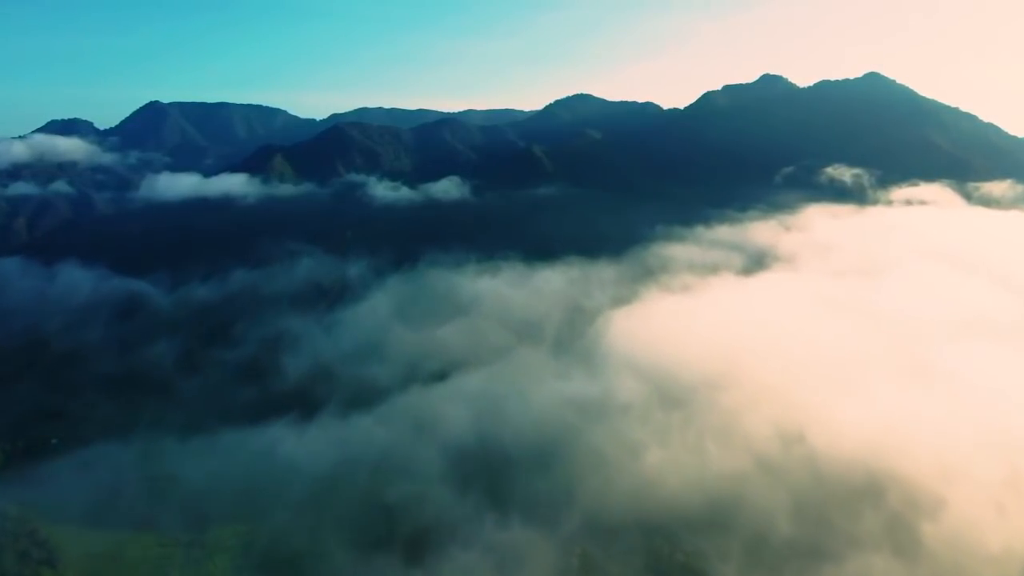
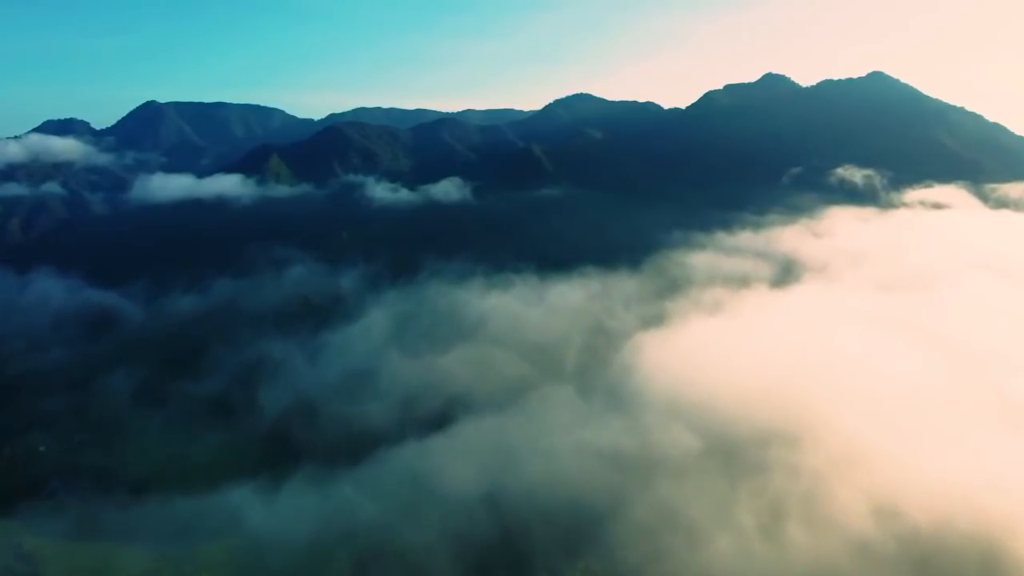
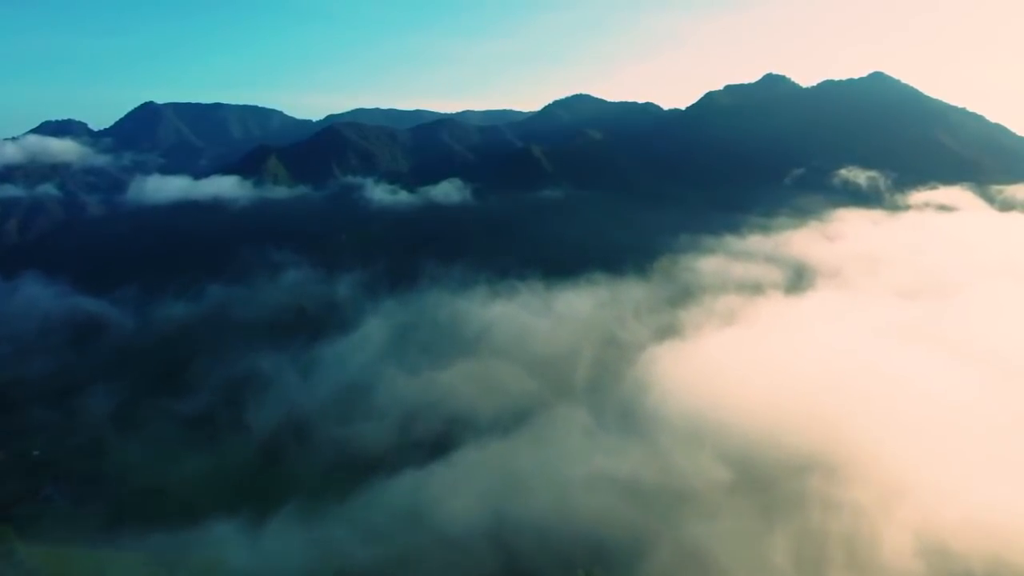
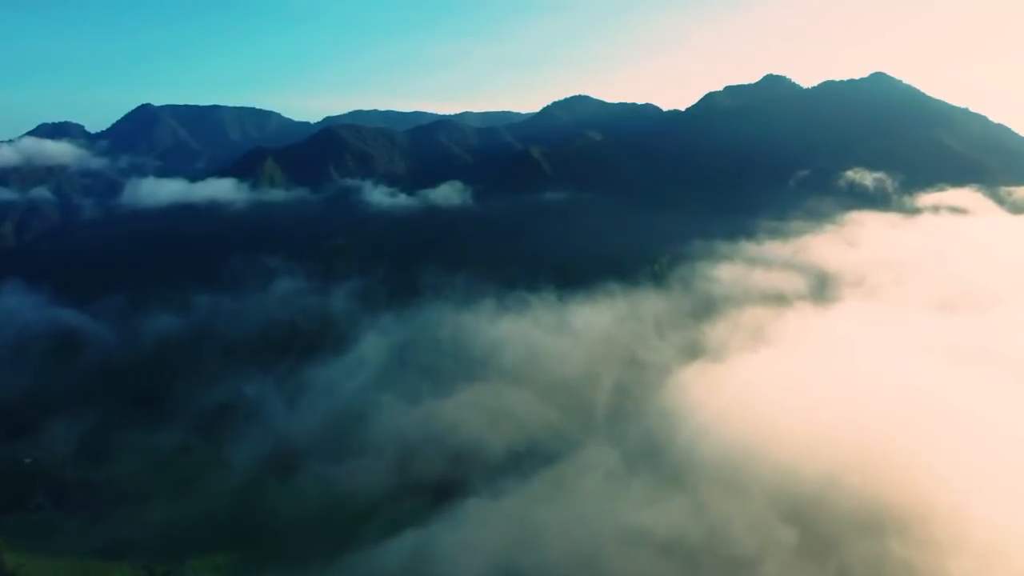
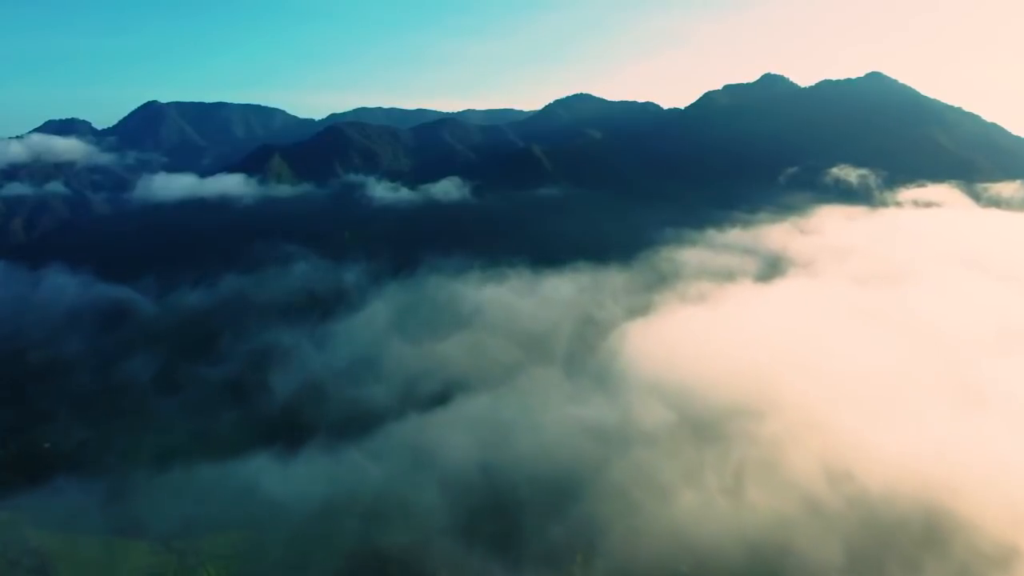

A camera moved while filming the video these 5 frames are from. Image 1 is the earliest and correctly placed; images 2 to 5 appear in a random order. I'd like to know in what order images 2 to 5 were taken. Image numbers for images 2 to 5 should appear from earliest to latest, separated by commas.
5, 2, 3, 4
